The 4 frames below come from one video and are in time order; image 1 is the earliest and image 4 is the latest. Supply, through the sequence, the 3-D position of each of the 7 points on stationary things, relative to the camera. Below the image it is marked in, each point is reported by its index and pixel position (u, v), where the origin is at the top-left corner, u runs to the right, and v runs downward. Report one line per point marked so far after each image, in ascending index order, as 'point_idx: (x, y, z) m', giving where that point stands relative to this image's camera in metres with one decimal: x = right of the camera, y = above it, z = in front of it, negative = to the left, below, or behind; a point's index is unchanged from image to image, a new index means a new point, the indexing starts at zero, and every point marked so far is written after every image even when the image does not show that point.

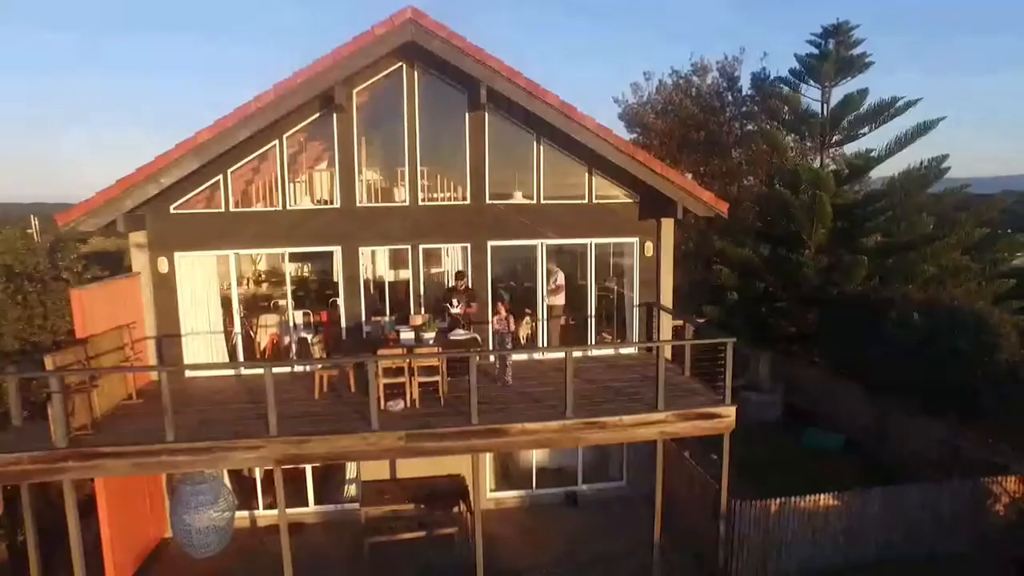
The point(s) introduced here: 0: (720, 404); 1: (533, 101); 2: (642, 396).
0: (+10.1, -5.6, +9.6) m
1: (+1.1, +10.3, +11.0) m
2: (+6.6, -5.4, +10.0) m
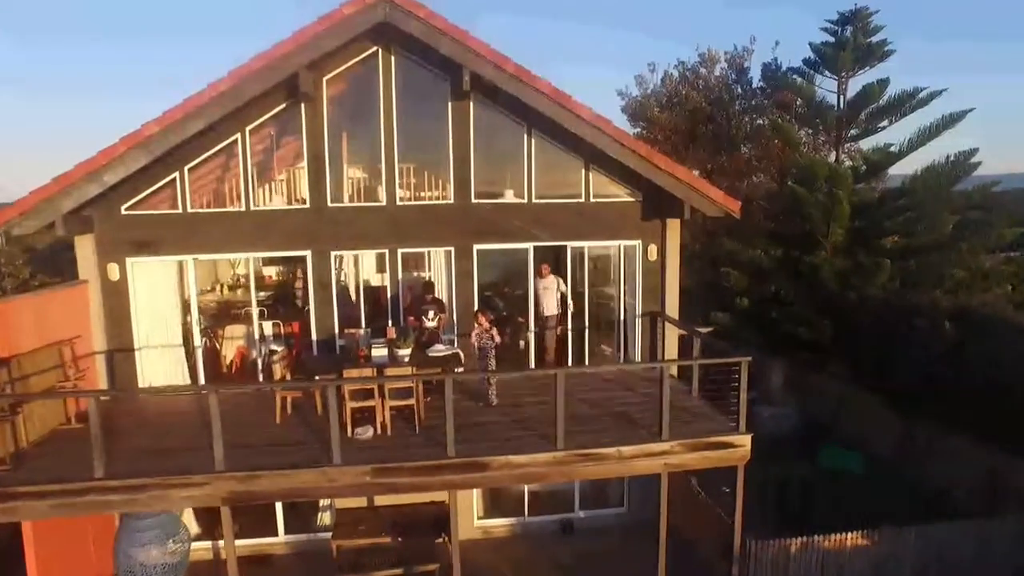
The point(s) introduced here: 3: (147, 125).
0: (+9.4, -6.1, +8.4) m
1: (+0.5, +9.9, +9.8) m
2: (+5.9, -5.9, +8.8) m
3: (-16.6, +7.4, +9.1) m
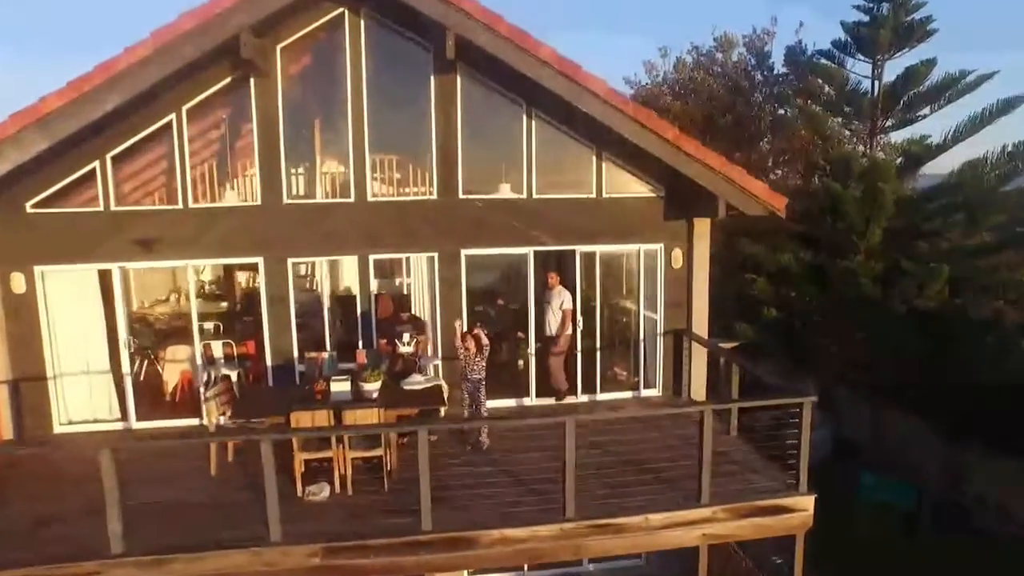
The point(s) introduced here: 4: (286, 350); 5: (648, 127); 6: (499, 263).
0: (+9.3, -6.7, +6.6) m
1: (+0.3, +9.2, +7.9) m
2: (+5.8, -6.5, +7.0) m
3: (-16.8, +6.8, +7.2) m
4: (-10.2, -2.8, +9.0) m
5: (+5.6, +6.7, +8.2) m
6: (-0.6, +1.1, +9.3) m
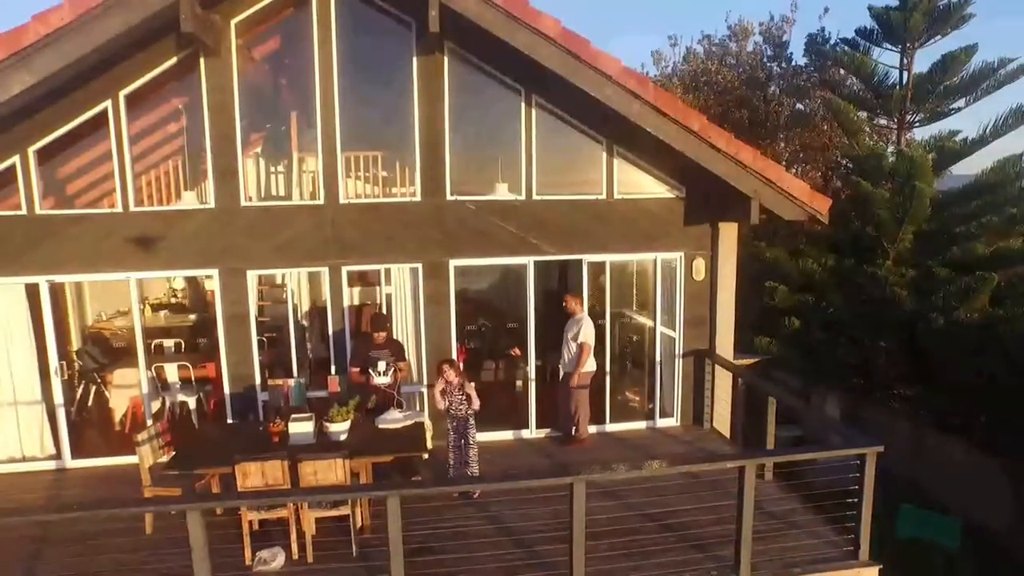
0: (+9.1, -7.3, +5.3) m
1: (+0.2, +8.6, +6.7) m
2: (+5.6, -7.1, +5.7) m
3: (-16.9, +6.1, +5.9) m
4: (-10.4, -3.4, +7.8) m
5: (+5.5, +6.0, +7.0) m
6: (-0.7, +0.5, +8.0) m
